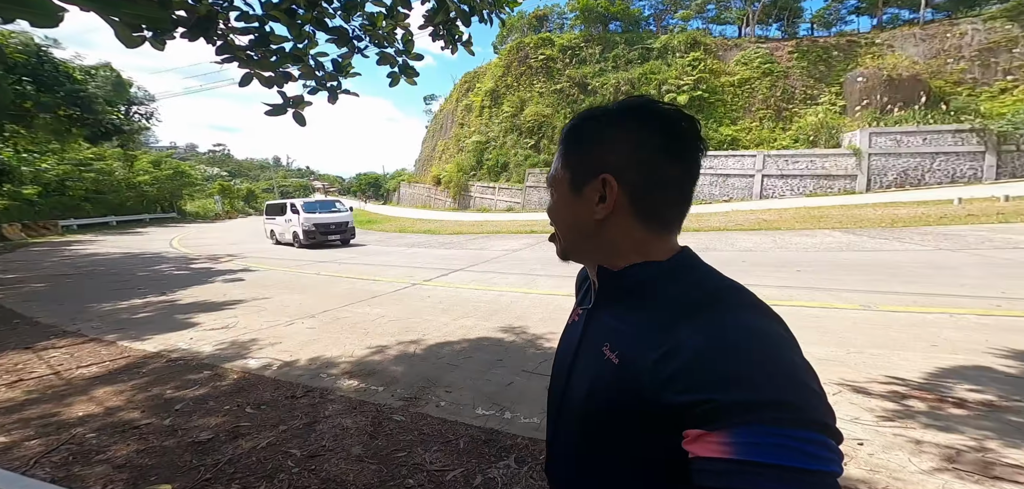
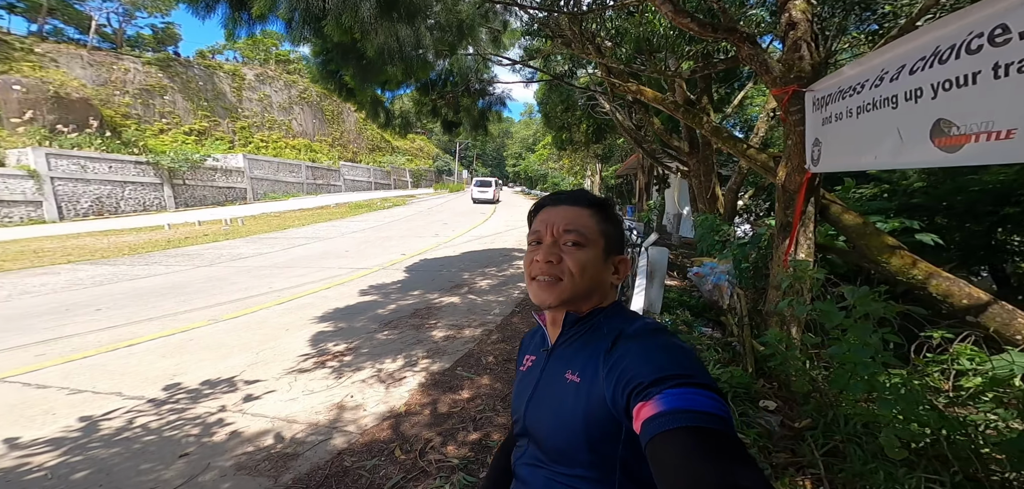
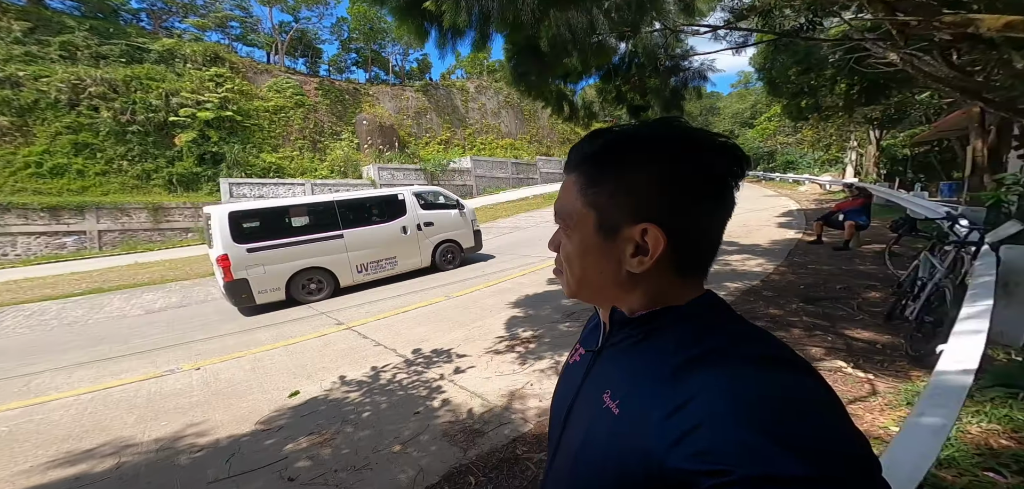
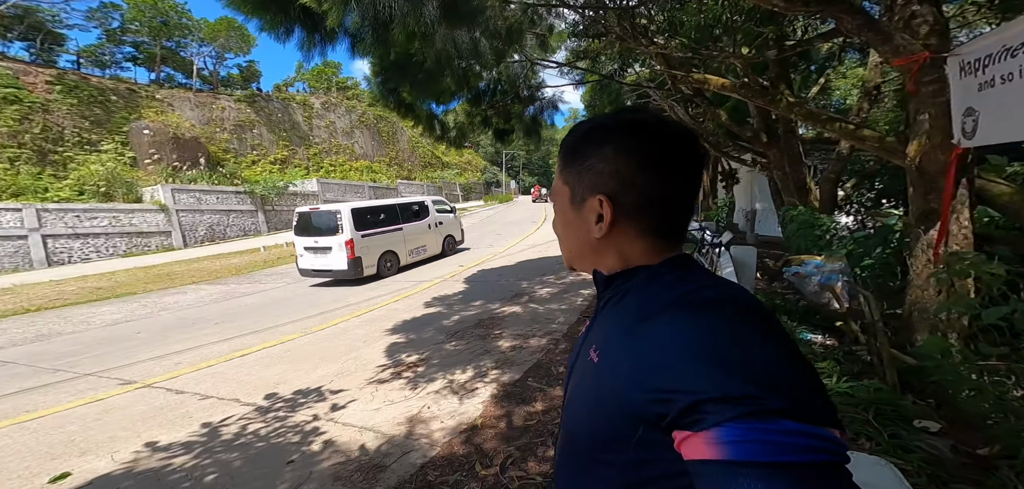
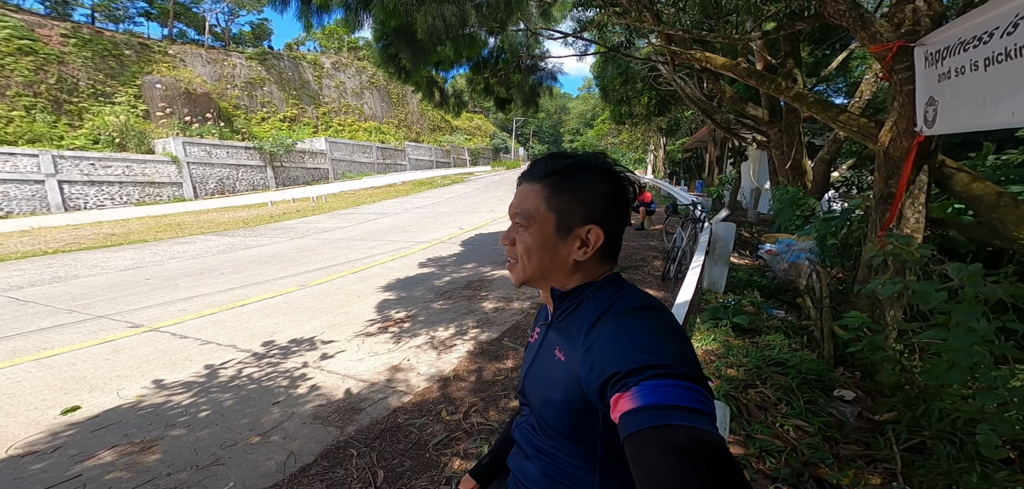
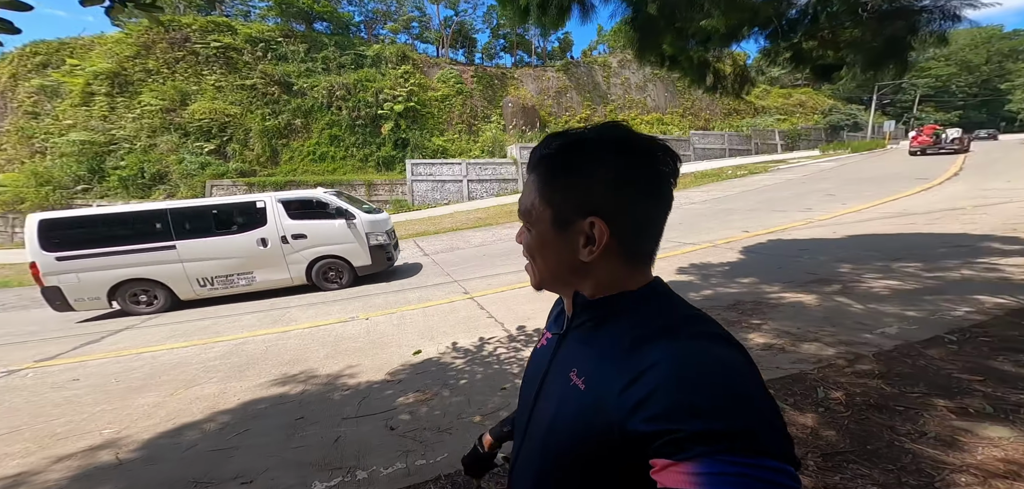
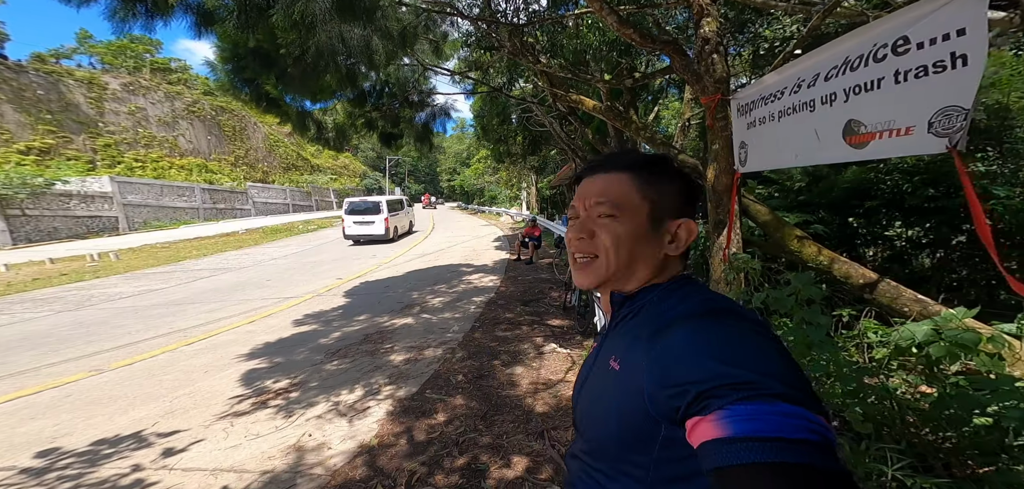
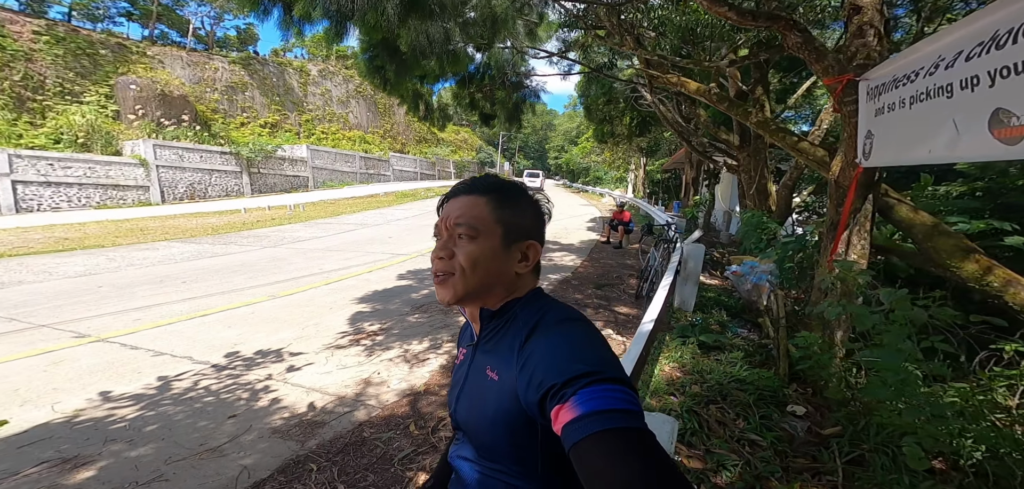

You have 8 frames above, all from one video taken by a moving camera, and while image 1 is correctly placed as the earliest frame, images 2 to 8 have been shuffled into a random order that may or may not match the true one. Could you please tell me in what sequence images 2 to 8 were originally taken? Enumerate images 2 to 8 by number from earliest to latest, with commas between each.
6, 3, 4, 7, 2, 8, 5
